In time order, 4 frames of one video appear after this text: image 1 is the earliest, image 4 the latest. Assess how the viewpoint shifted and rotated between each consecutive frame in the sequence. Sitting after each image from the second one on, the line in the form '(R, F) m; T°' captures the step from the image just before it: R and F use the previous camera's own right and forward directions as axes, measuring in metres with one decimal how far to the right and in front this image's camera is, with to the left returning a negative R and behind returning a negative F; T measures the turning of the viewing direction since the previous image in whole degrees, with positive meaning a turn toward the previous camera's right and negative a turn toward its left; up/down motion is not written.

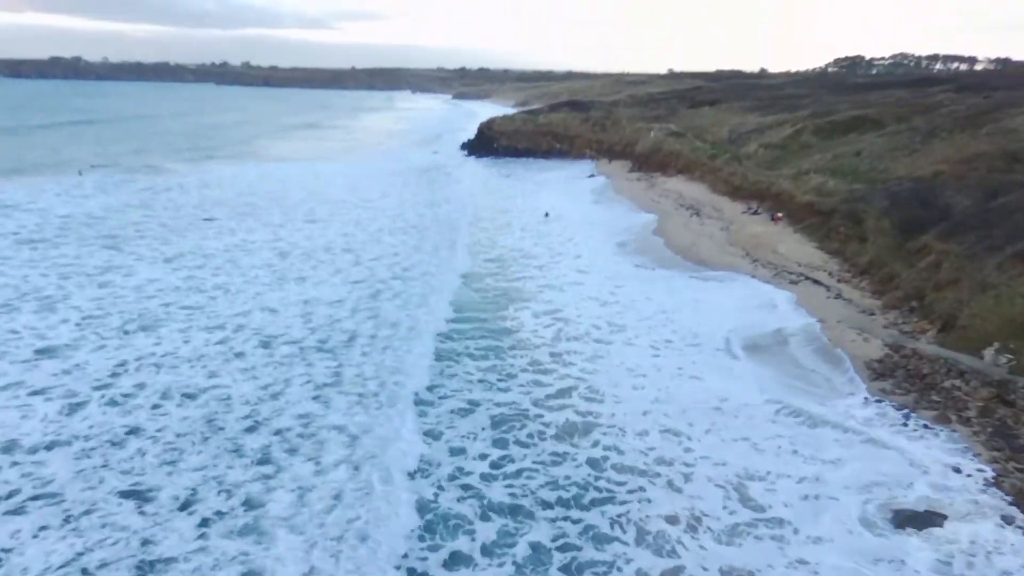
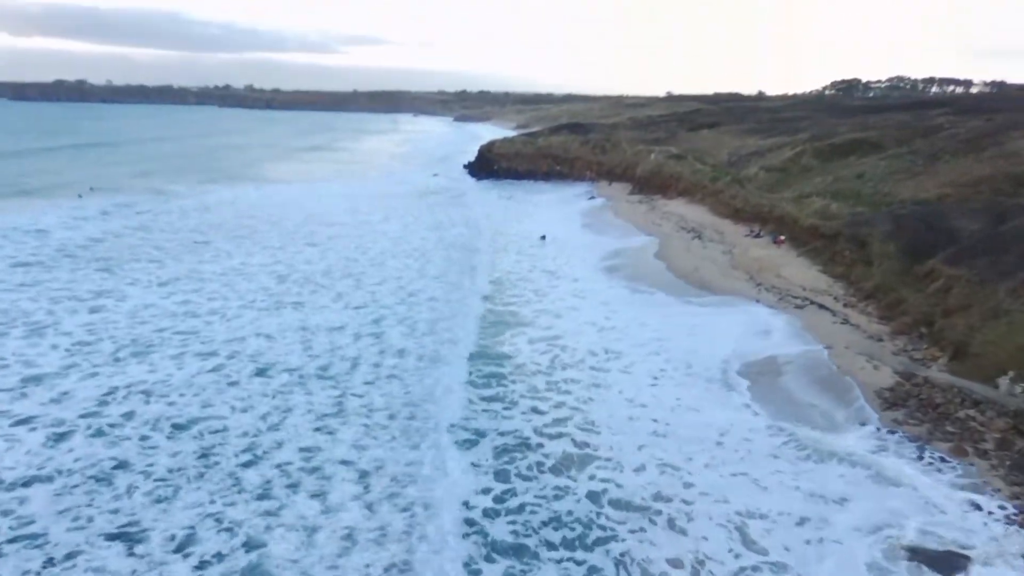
(-0.1, +0.8) m; 0°
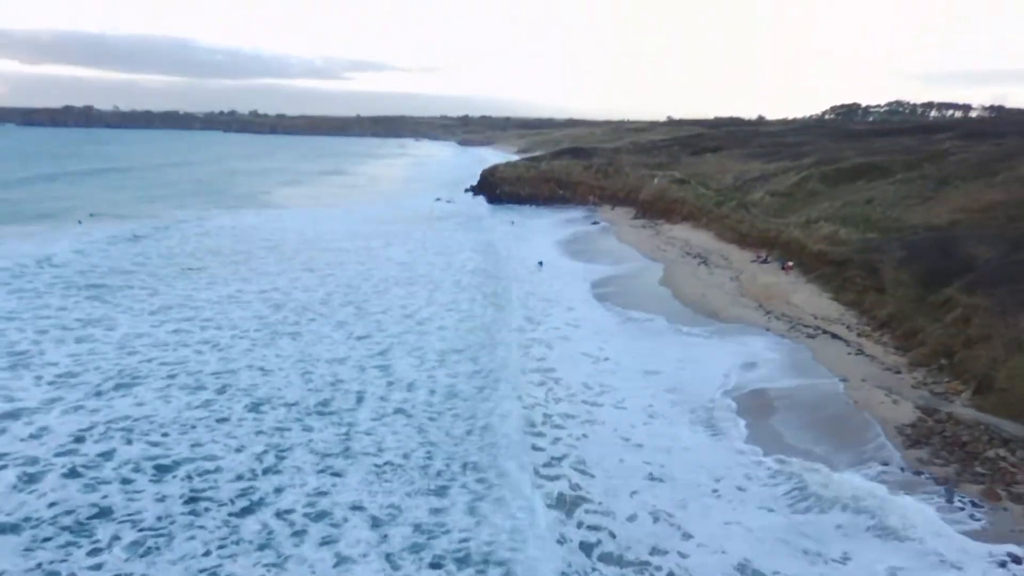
(0.0, +1.5) m; 0°
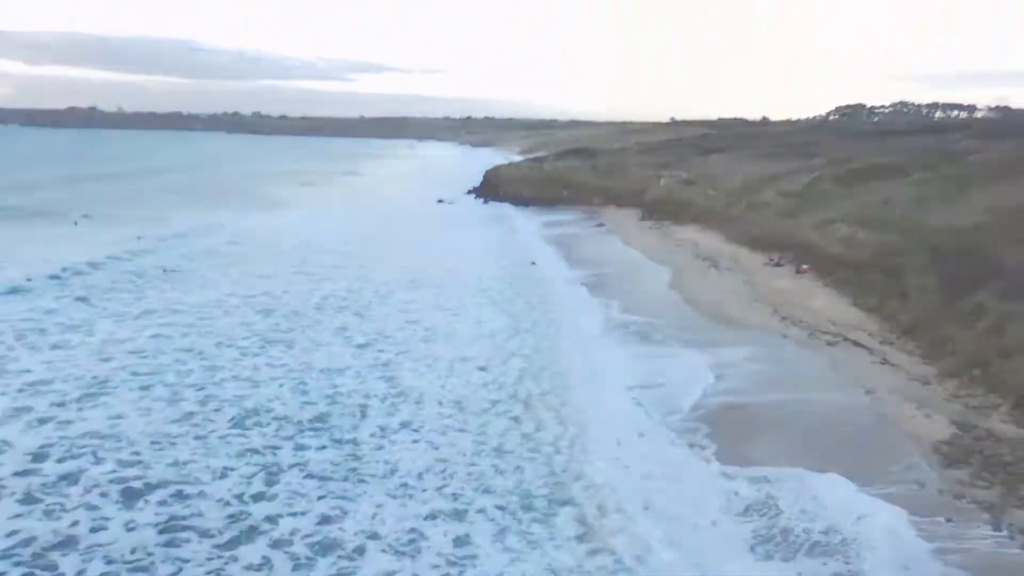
(-0.2, +2.5) m; 0°
